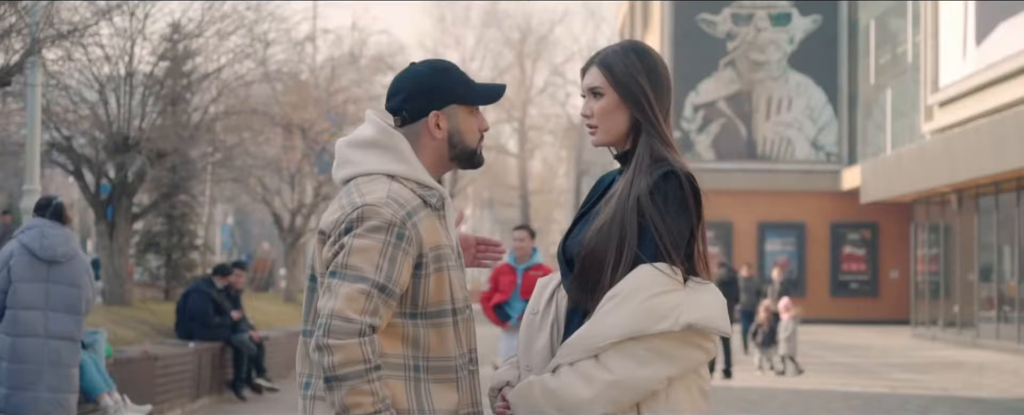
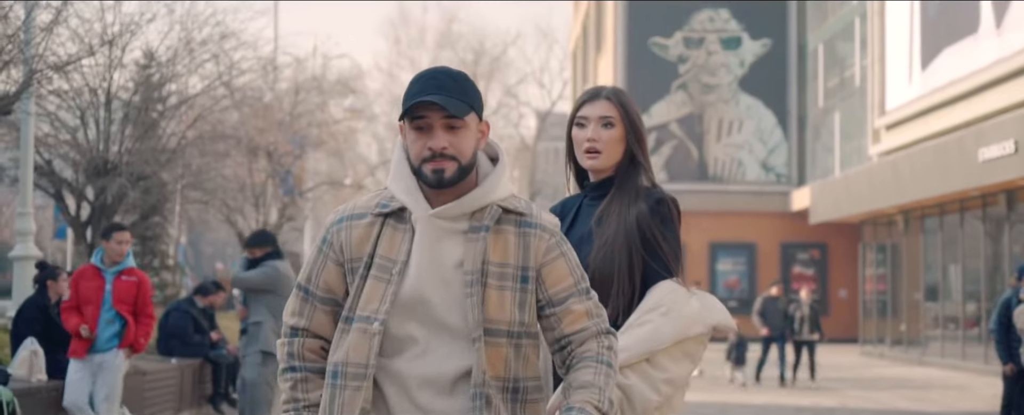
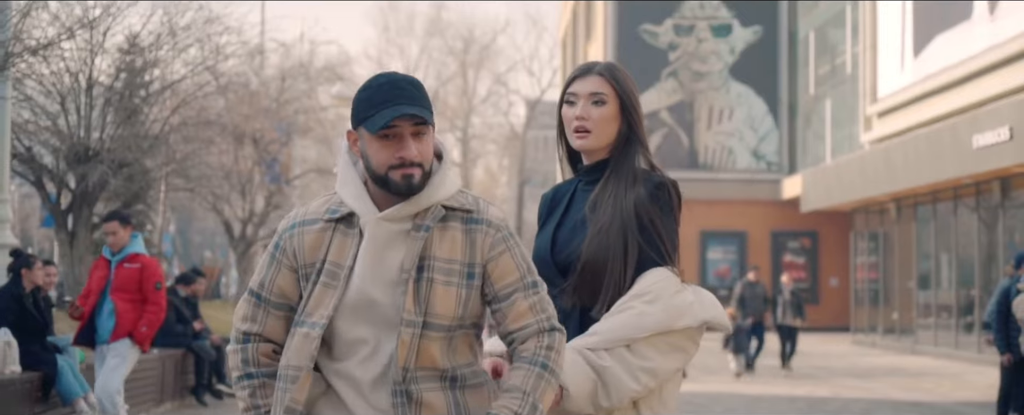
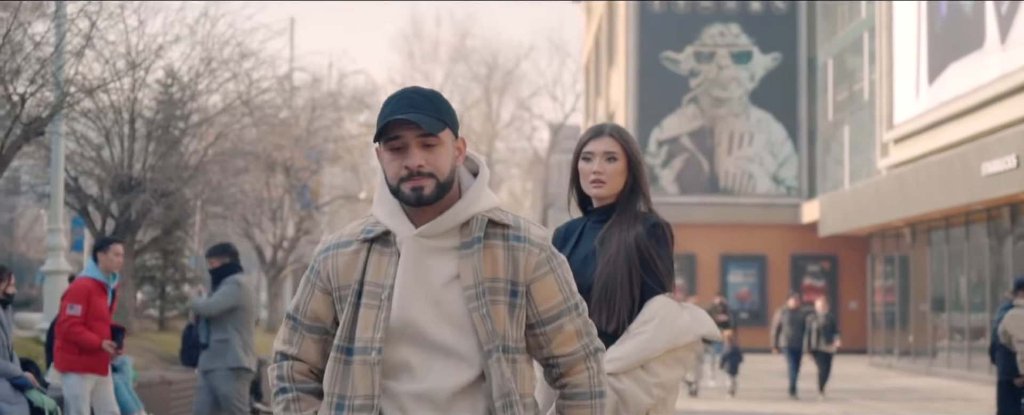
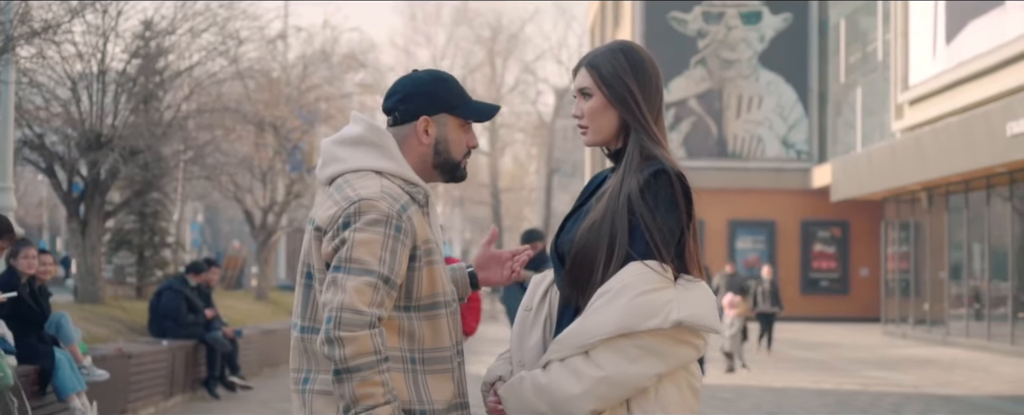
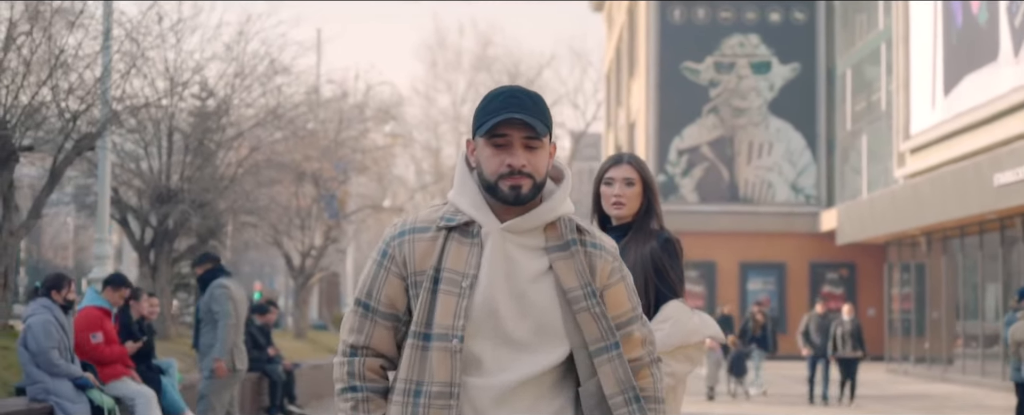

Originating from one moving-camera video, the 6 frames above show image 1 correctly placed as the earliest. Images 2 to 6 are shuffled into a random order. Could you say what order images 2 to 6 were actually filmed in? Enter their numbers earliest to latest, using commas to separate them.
5, 3, 2, 4, 6
